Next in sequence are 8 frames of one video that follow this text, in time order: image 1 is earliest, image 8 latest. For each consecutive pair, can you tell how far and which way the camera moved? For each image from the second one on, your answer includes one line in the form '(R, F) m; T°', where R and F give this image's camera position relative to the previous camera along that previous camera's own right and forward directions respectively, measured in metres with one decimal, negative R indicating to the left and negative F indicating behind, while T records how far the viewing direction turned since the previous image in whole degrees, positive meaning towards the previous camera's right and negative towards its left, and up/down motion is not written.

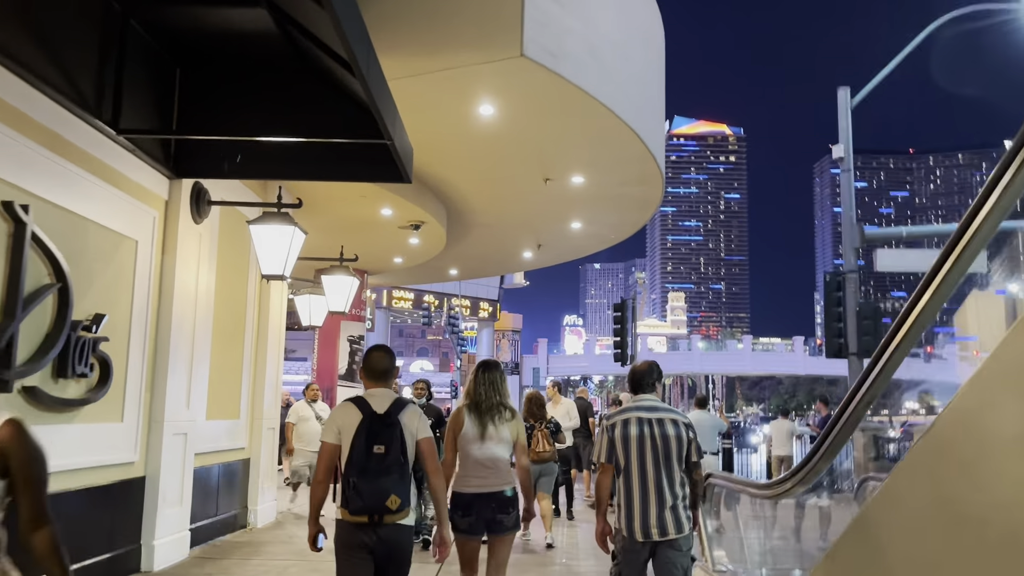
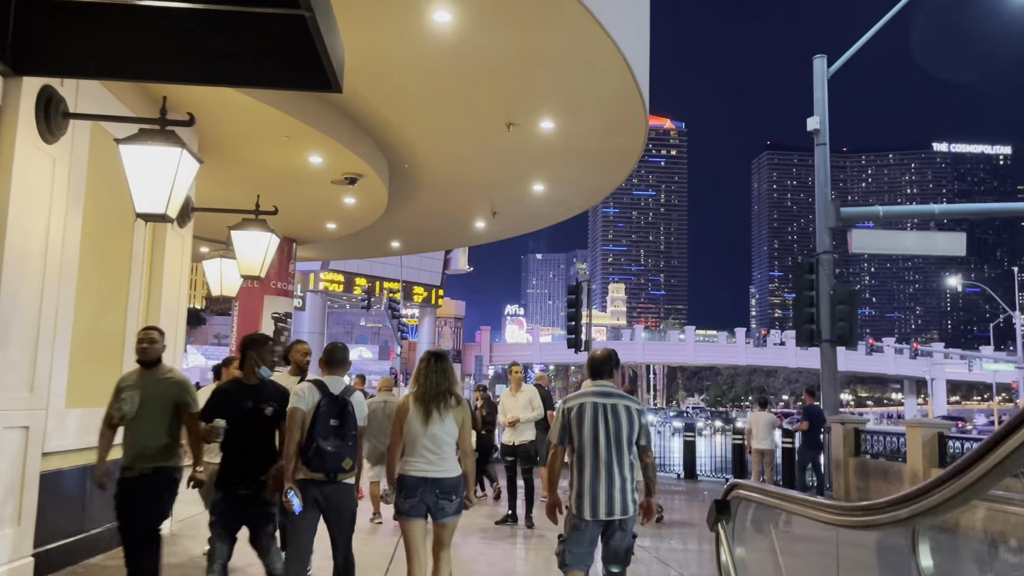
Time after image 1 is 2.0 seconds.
(-0.1, +1.8) m; +4°
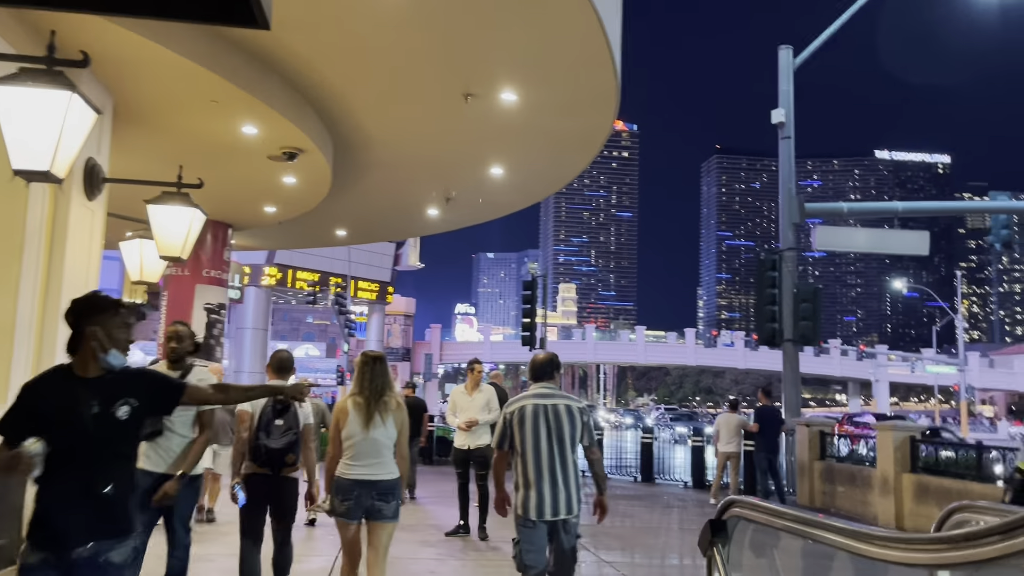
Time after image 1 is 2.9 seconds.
(0.0, +0.9) m; +3°
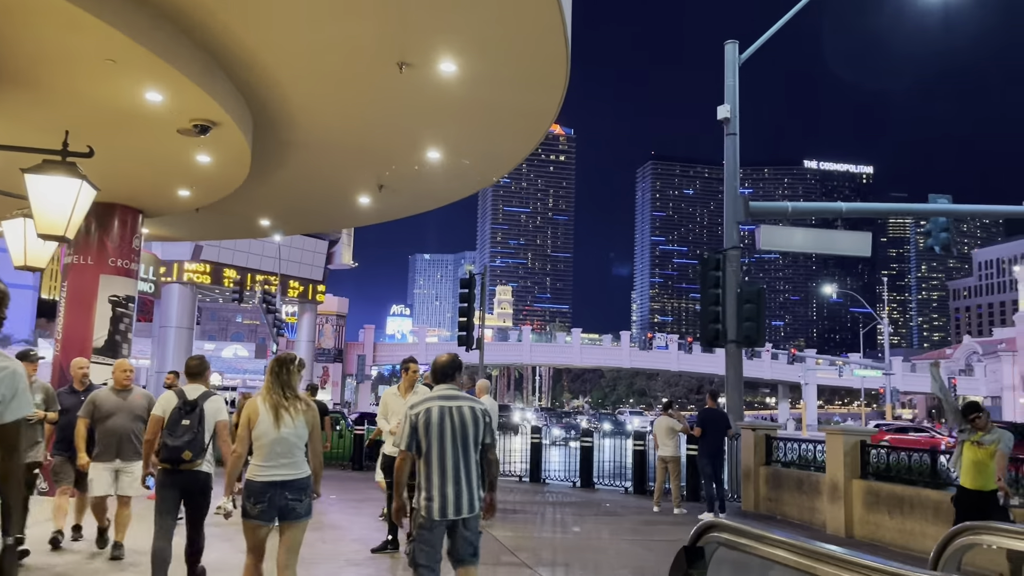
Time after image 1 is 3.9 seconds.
(0.0, +0.8) m; +4°
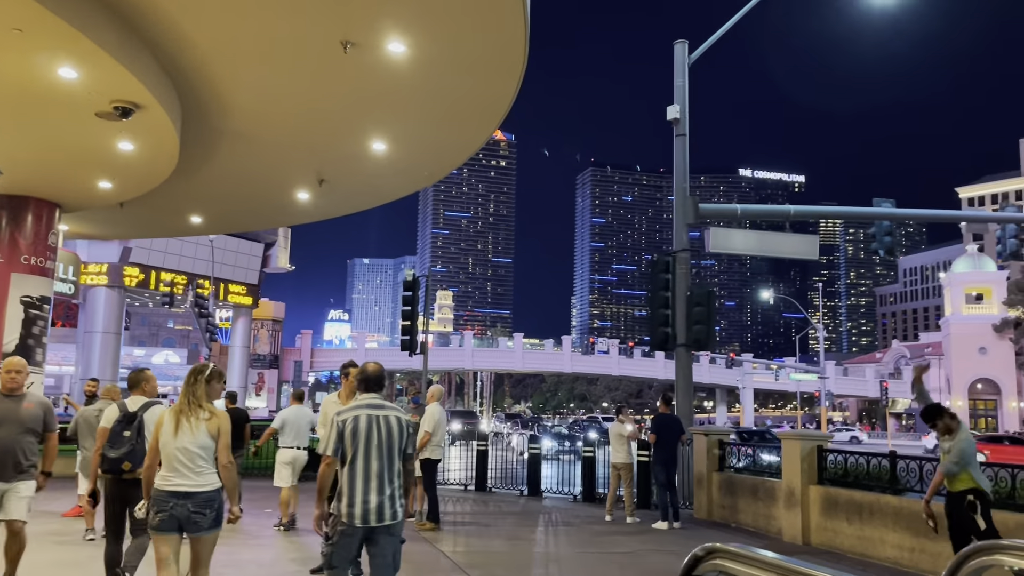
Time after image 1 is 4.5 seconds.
(-0.1, +0.5) m; +4°
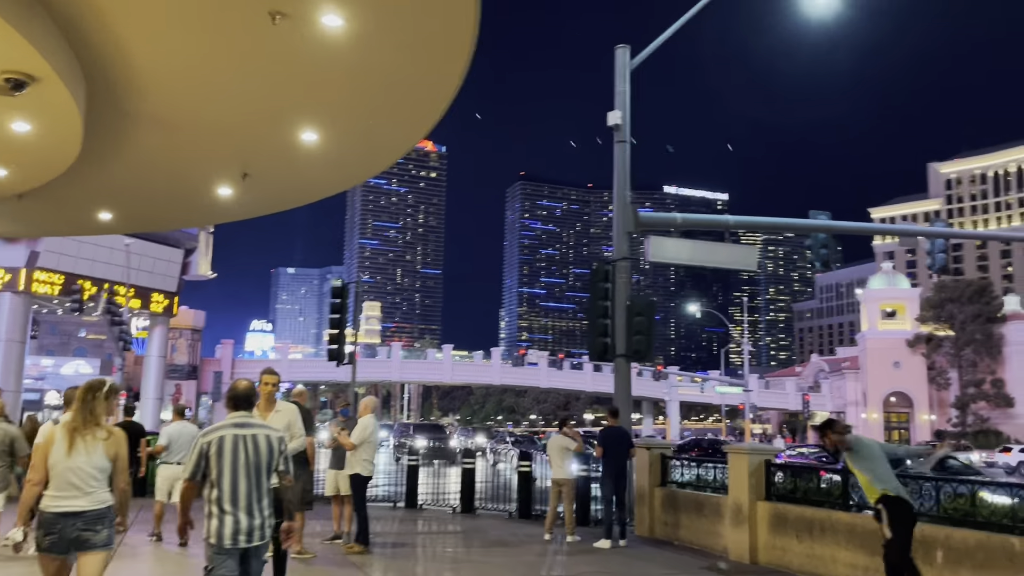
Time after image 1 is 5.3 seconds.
(-0.1, +0.6) m; +5°
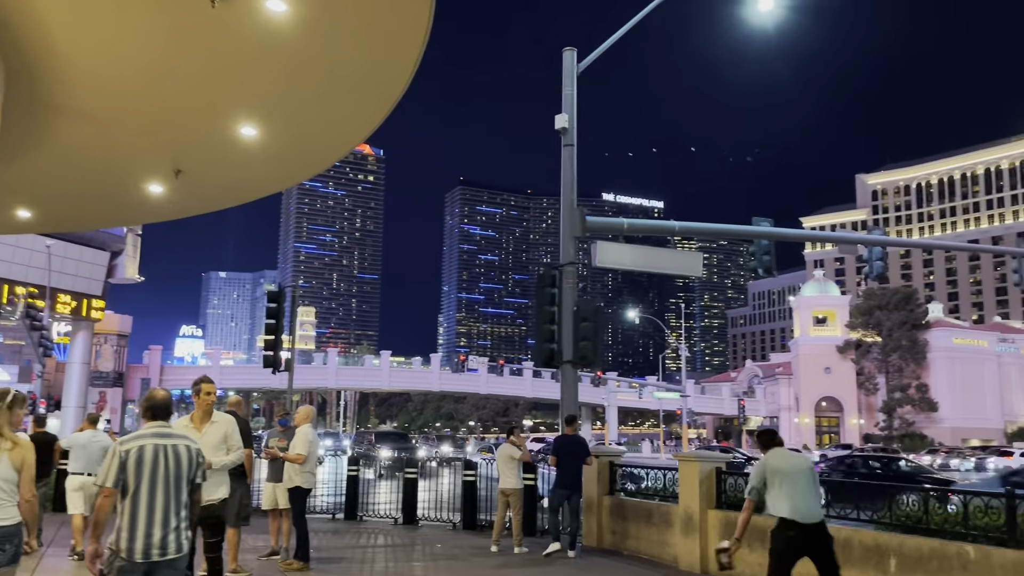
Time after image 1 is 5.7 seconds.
(-0.1, +0.3) m; +4°
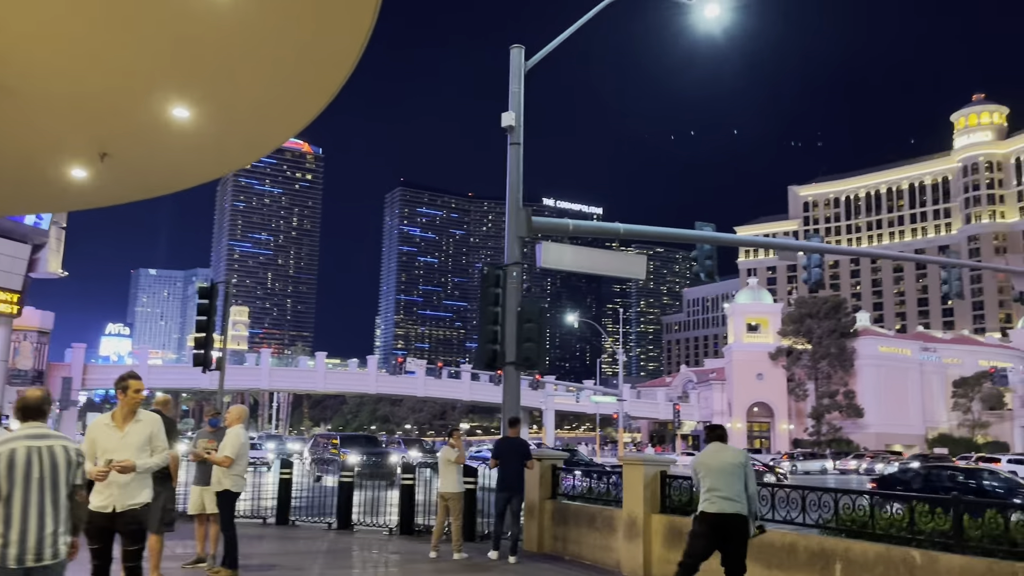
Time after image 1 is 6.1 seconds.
(-0.1, +0.3) m; +4°
